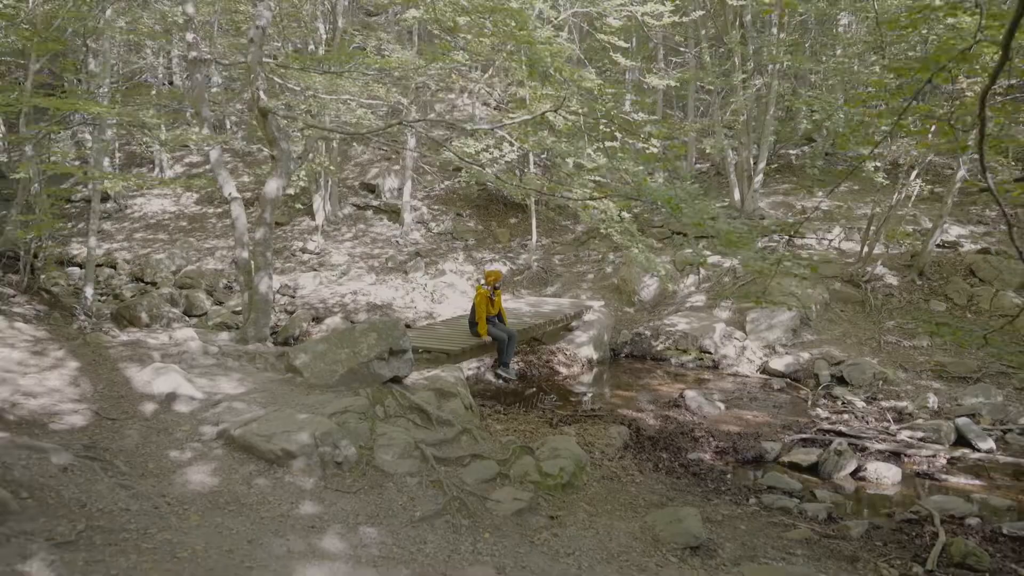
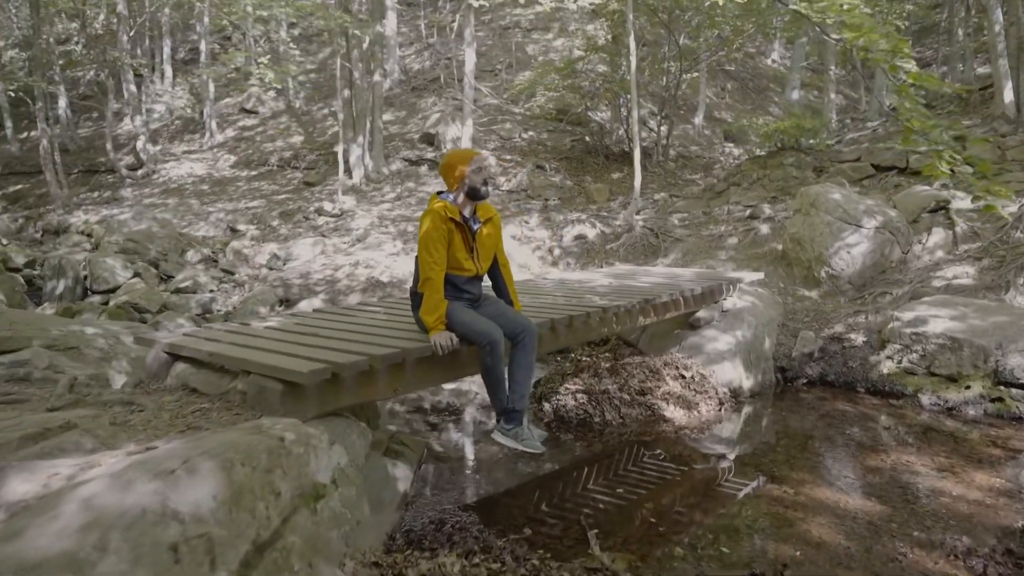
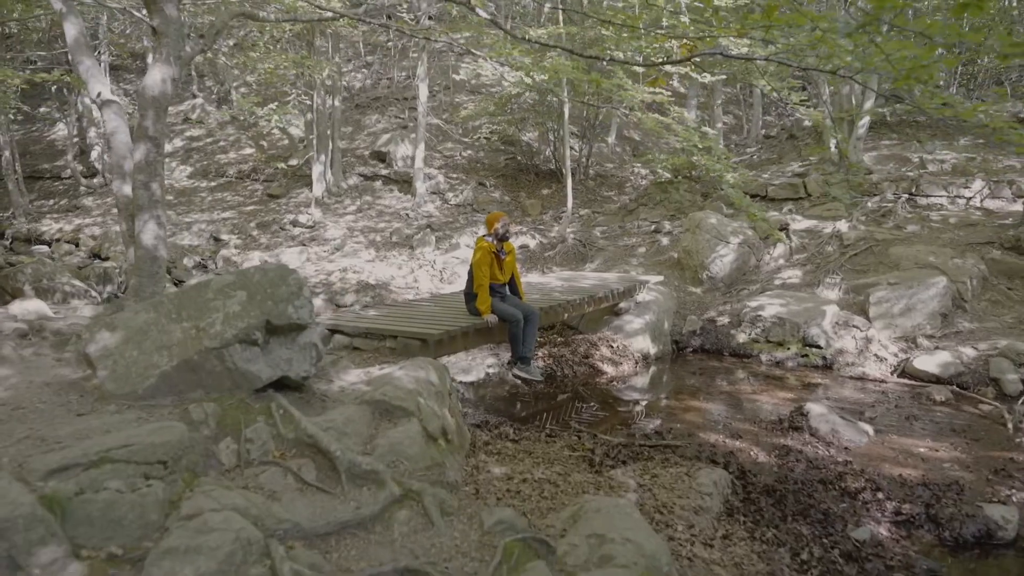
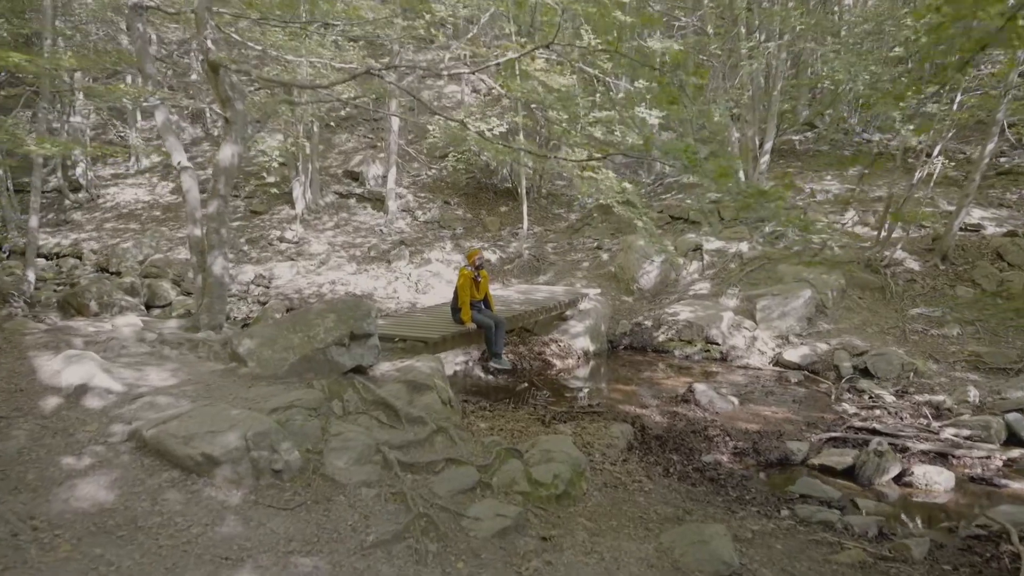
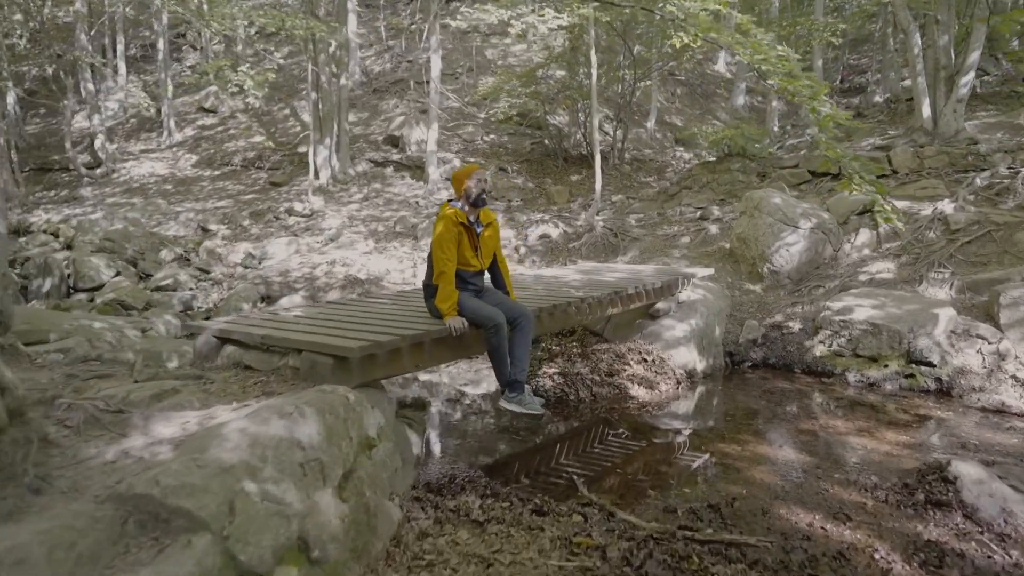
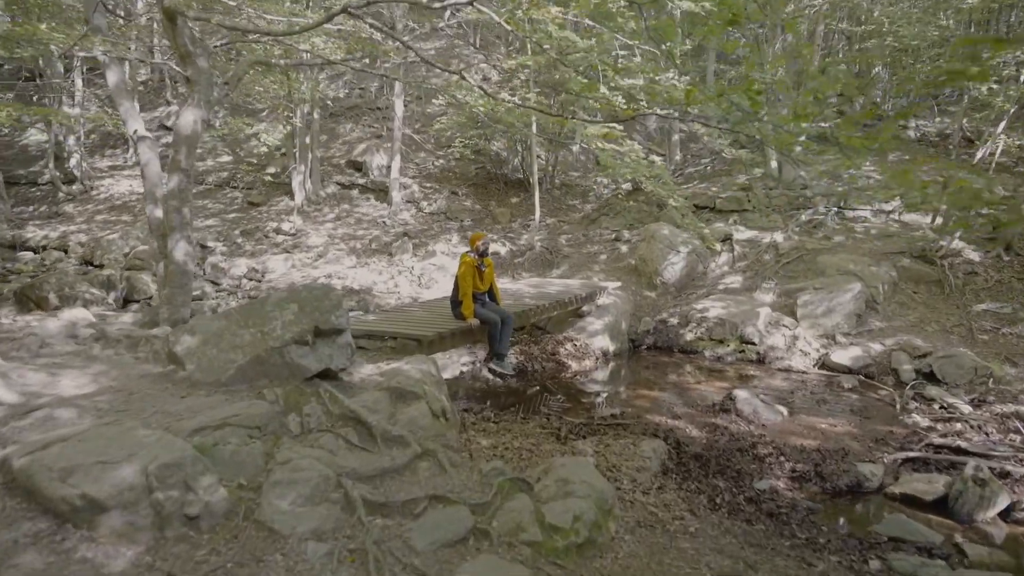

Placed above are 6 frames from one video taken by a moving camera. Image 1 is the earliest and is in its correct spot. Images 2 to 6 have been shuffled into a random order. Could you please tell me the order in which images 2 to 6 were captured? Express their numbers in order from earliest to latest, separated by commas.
4, 6, 3, 5, 2
